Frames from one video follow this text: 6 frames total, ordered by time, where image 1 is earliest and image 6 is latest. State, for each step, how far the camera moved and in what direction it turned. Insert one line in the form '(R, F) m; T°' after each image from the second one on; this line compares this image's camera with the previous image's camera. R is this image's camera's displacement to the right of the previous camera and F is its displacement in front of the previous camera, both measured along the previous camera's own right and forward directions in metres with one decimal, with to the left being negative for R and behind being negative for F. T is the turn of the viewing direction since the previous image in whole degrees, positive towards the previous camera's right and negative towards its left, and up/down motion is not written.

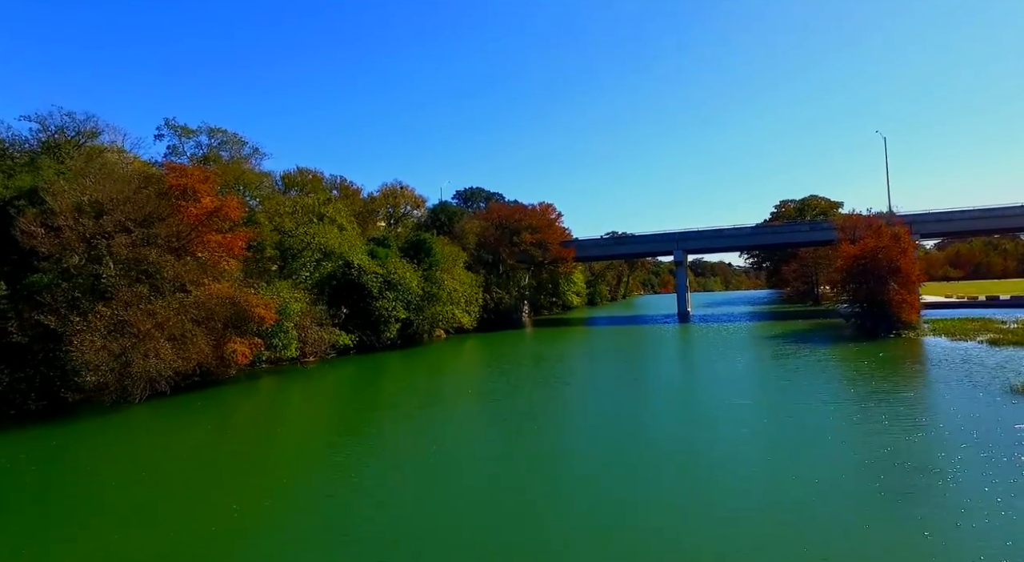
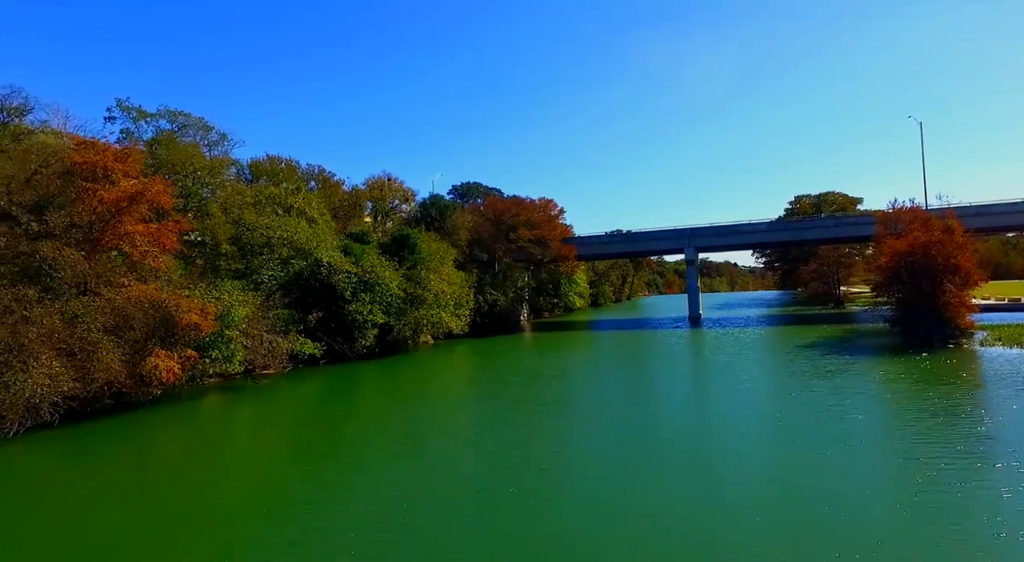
(+0.5, +4.3) m; 0°
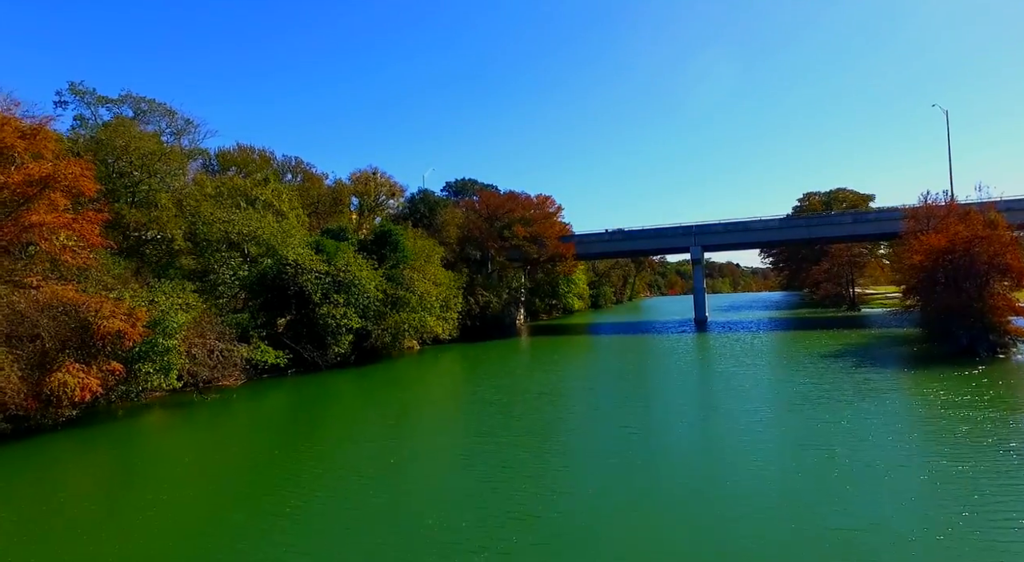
(+0.5, +3.1) m; 0°
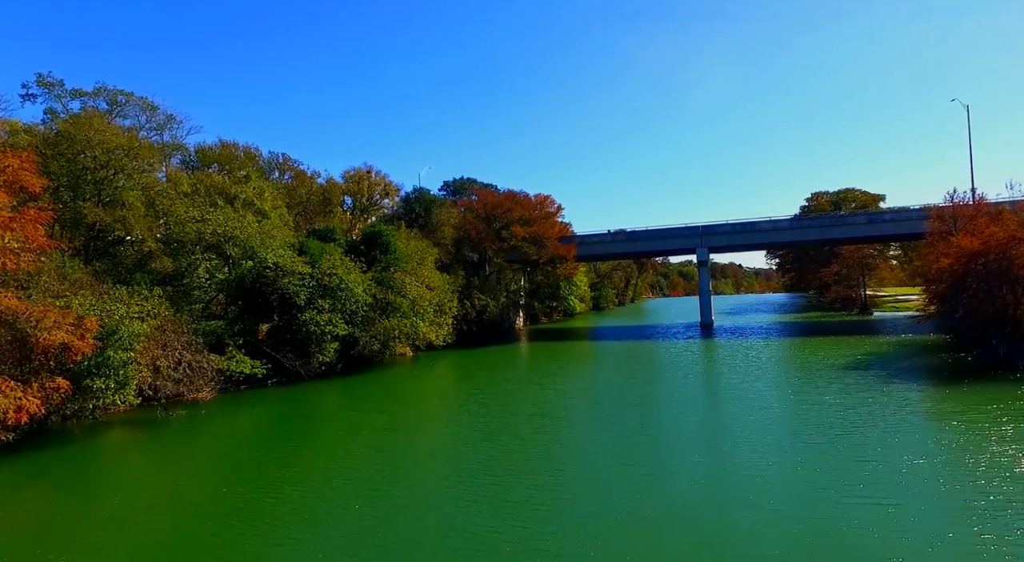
(+0.2, +1.9) m; 0°
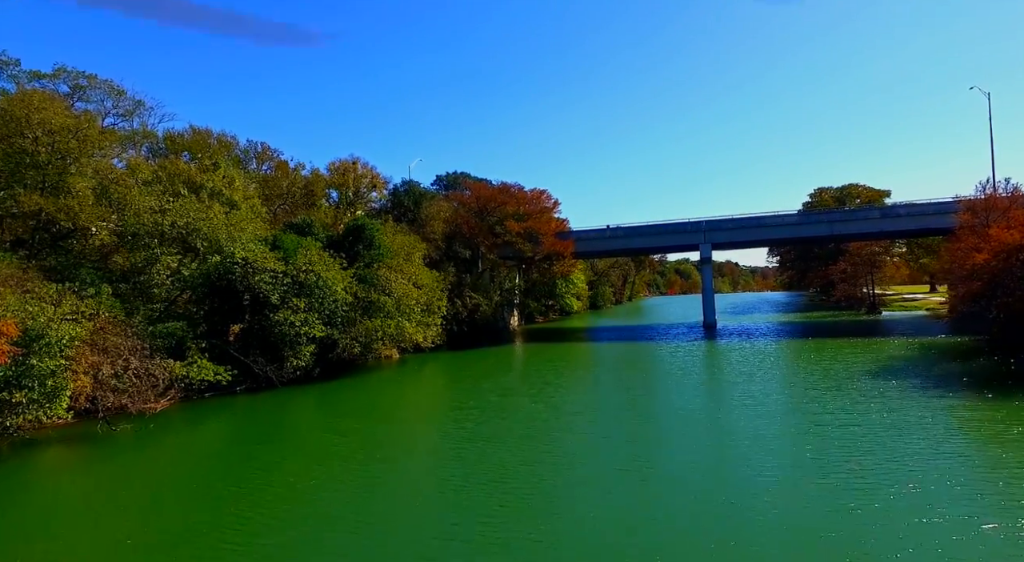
(+0.1, +2.2) m; 0°
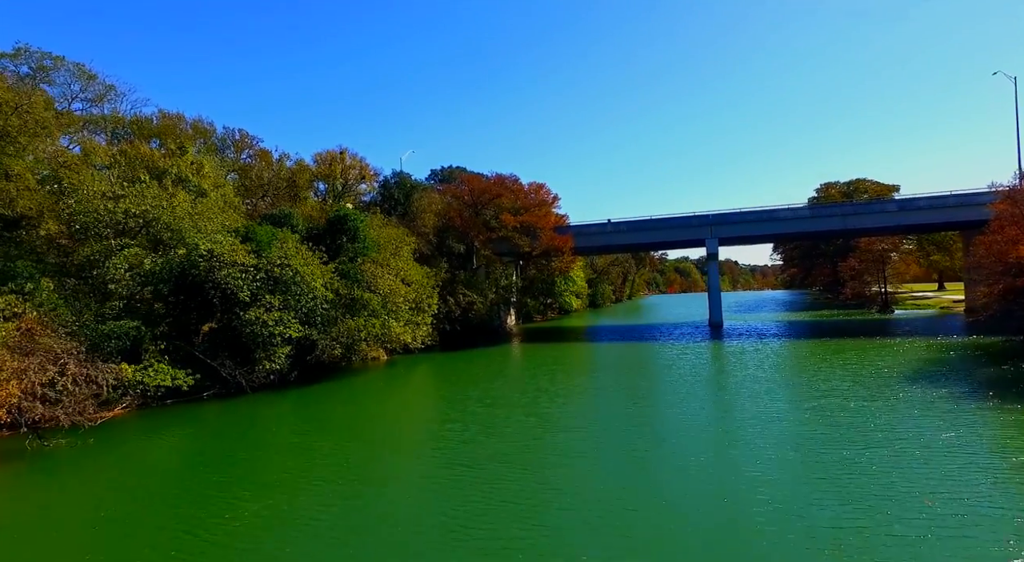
(+0.1, +2.1) m; 0°
